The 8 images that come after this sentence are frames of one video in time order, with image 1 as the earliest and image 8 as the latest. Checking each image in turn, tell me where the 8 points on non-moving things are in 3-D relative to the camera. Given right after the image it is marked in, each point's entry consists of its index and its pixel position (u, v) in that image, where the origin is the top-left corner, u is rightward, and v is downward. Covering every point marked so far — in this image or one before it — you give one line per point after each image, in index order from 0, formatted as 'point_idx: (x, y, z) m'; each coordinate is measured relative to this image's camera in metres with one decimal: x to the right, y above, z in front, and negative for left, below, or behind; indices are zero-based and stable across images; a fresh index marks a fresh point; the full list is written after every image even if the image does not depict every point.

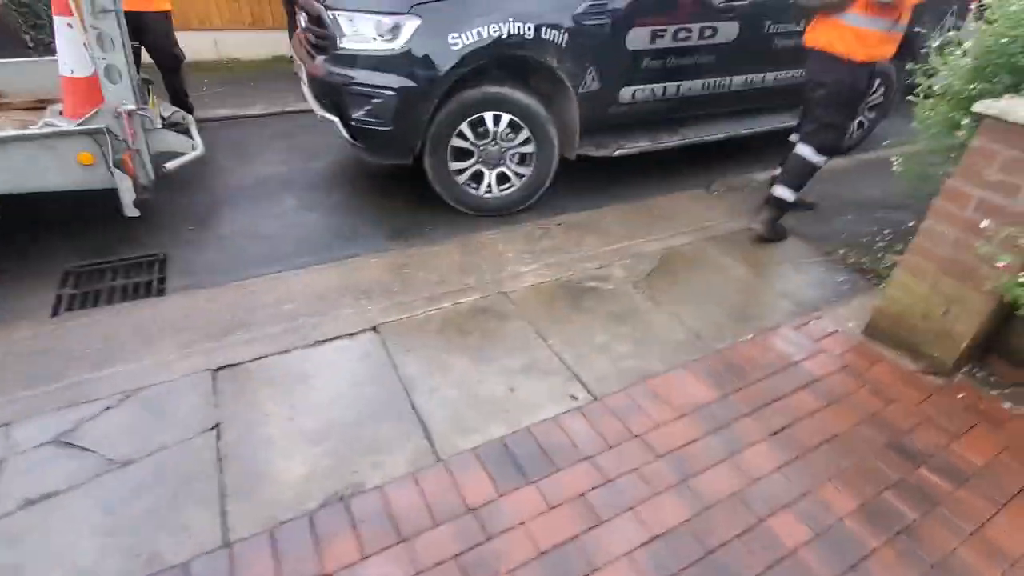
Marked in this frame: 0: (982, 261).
0: (+2.0, +0.1, +2.2) m
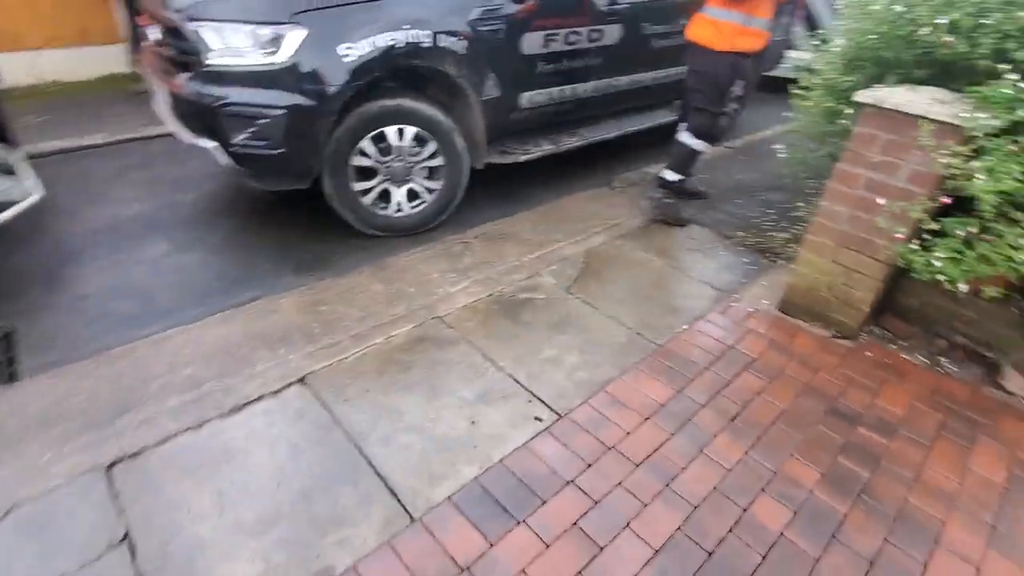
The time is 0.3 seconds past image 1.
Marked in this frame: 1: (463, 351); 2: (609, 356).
0: (+1.7, +0.3, +2.4) m
1: (-0.2, -0.3, +2.5) m
2: (+0.5, -0.3, +2.6) m
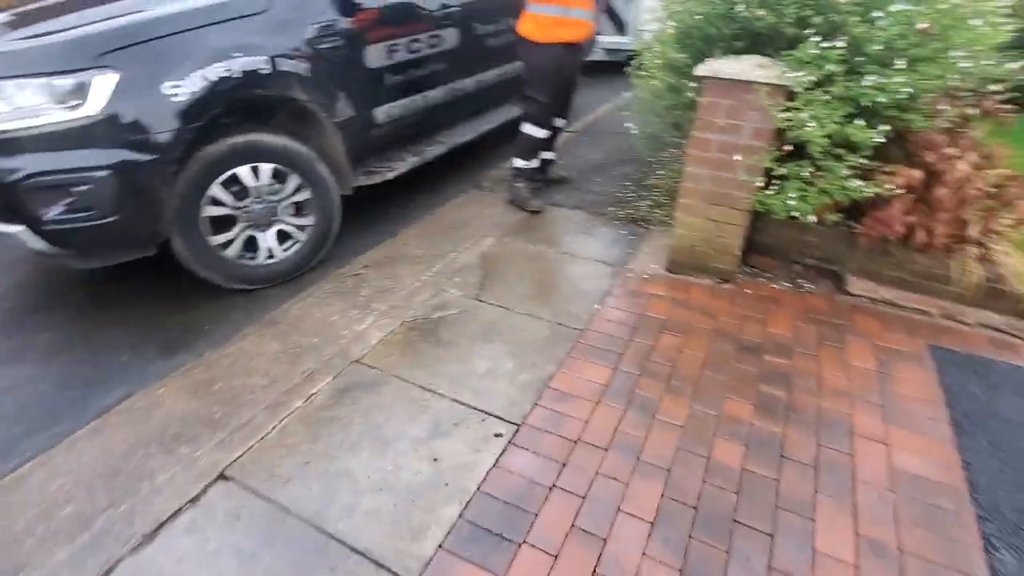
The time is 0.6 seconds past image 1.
0: (+1.2, +0.5, +2.8) m
1: (-0.5, -0.5, +2.4) m
2: (+0.1, -0.3, +2.6) m
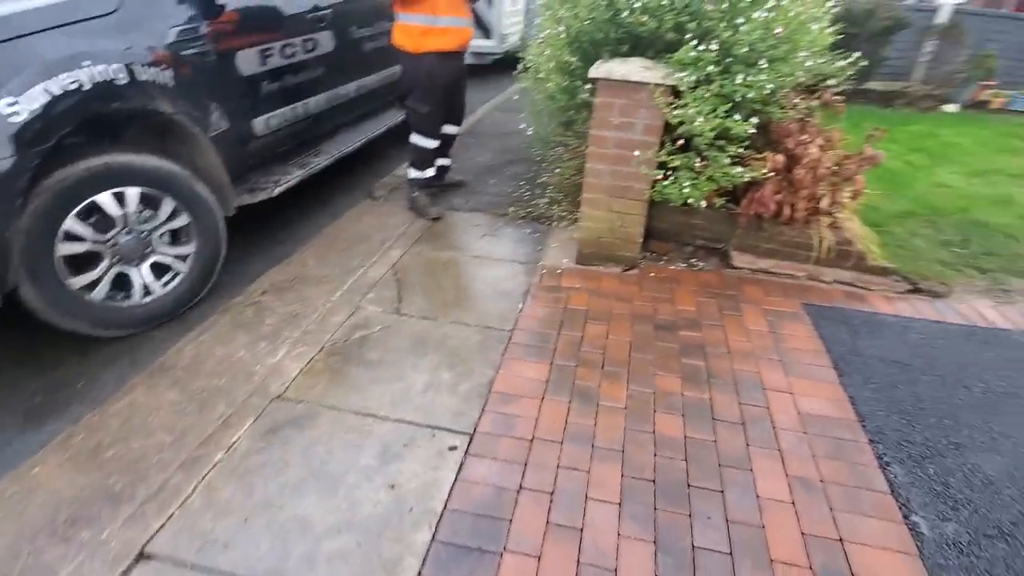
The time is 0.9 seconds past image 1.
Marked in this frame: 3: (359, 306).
0: (+0.7, +0.6, +3.0) m
1: (-0.8, -0.6, +2.2) m
2: (-0.2, -0.4, +2.6) m
3: (-0.9, -0.1, +3.0) m
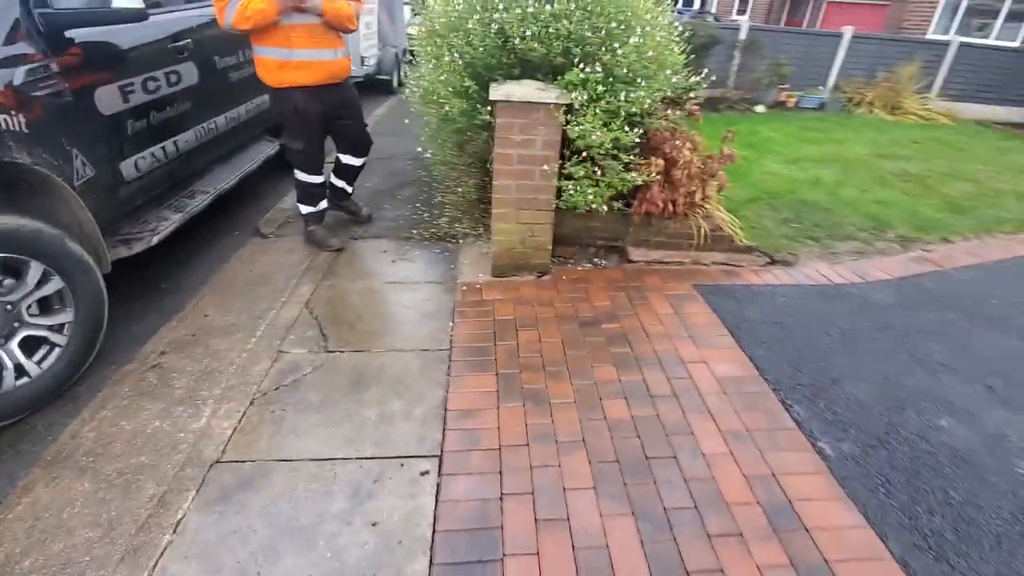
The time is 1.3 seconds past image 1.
0: (+0.1, +0.6, +3.2) m
1: (-0.9, -0.8, +2.1) m
2: (-0.5, -0.5, +2.6) m
3: (-1.3, -0.3, +2.8) m
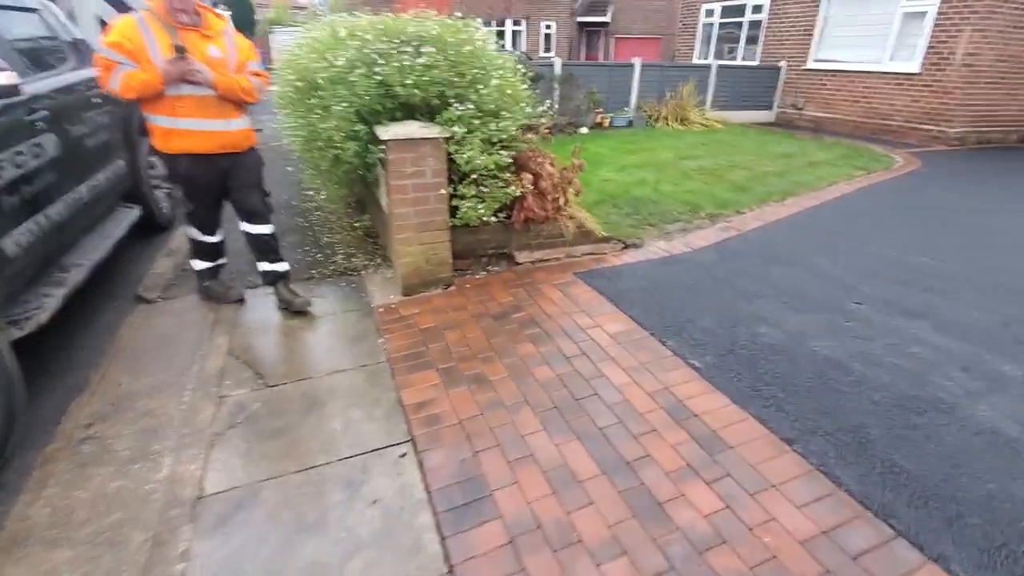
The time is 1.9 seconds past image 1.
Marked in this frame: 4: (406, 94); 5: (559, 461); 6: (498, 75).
0: (-0.6, +0.5, +3.7) m
1: (-1.0, -0.9, +2.3) m
2: (-0.8, -0.6, +2.9) m
3: (-1.6, -0.6, +2.9) m
4: (-0.7, +1.4, +3.6) m
5: (+0.2, -0.8, +2.3) m
6: (-0.1, +1.6, +3.8) m
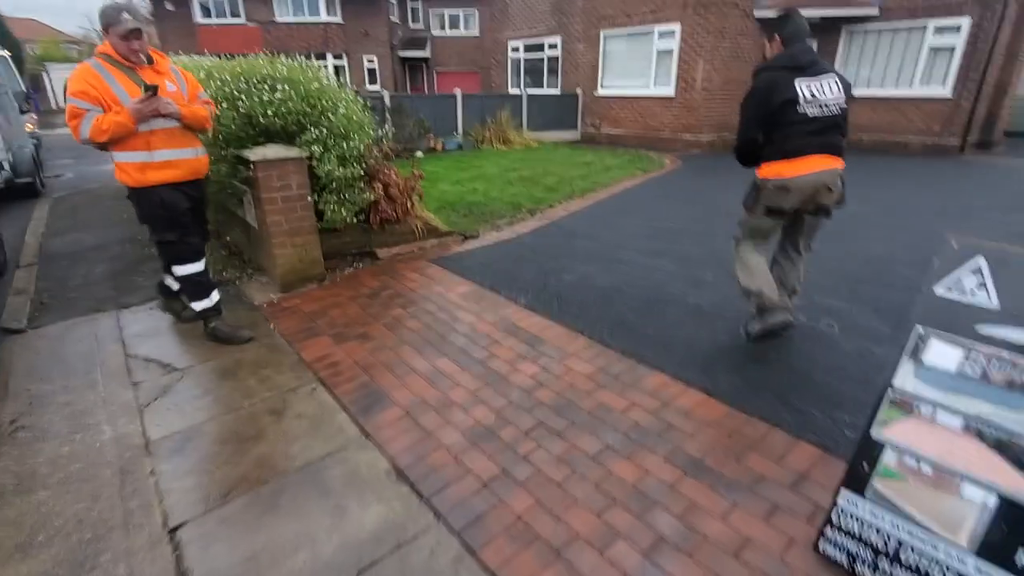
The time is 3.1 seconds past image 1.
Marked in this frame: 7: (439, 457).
0: (-1.8, +0.6, +4.4) m
1: (-1.7, -0.8, +2.9) m
2: (-1.6, -0.5, +3.6) m
3: (-2.4, -0.6, +3.3) m
4: (-2.1, +1.4, +4.3) m
5: (-0.5, -0.5, +3.3) m
6: (-1.6, +1.7, +4.7) m
7: (-0.4, -0.8, +2.6) m
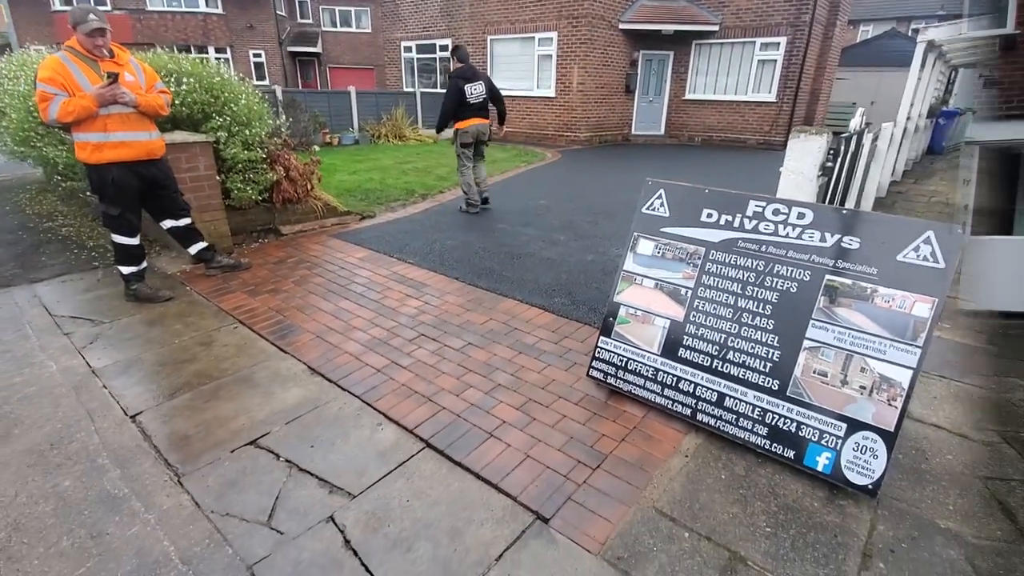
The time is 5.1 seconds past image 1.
0: (-3.0, +0.9, +5.0) m
1: (-2.5, -0.5, +3.5) m
2: (-2.6, -0.2, +4.2) m
3: (-3.3, -0.3, +3.8) m
4: (-3.2, +1.7, +4.8) m
5: (-1.4, -0.2, +4.1) m
6: (-2.8, +2.0, +5.3) m
7: (-1.1, -0.5, +3.5) m
